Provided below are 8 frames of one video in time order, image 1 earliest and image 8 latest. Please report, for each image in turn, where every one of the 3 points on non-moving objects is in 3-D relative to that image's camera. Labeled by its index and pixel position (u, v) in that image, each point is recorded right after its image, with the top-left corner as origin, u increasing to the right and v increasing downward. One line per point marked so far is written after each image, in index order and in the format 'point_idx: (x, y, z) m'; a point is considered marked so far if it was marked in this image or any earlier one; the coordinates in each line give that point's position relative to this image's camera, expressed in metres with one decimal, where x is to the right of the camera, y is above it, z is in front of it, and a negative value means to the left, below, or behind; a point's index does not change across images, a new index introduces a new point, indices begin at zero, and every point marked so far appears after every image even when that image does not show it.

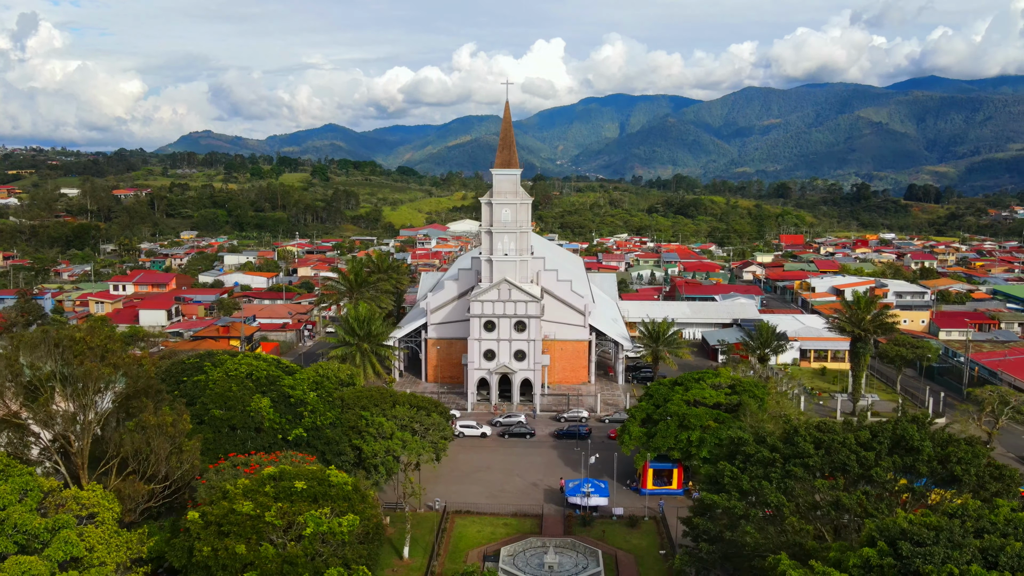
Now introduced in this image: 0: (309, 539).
0: (-3.1, -3.7, +14.5) m
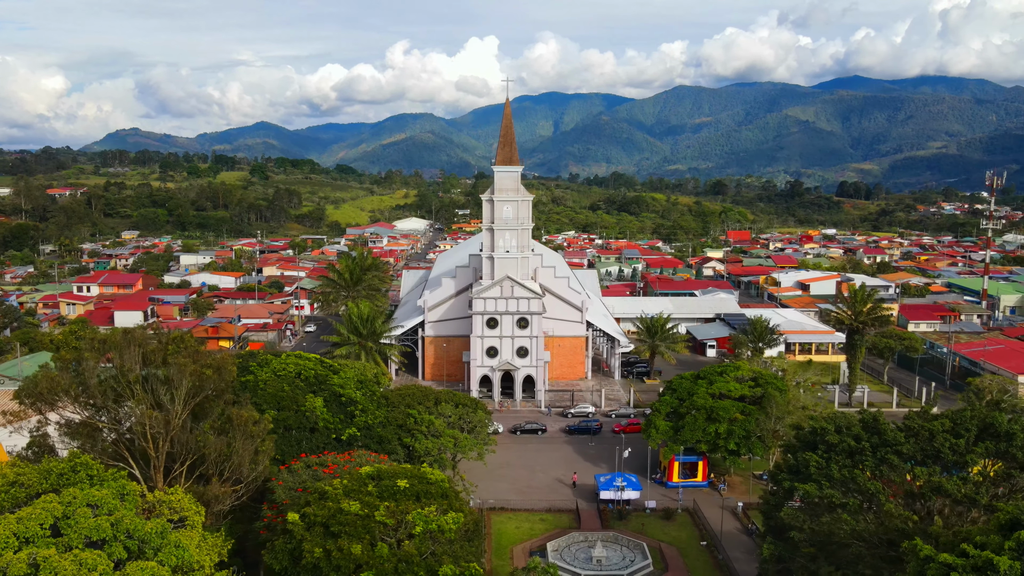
0: (-1.4, -3.6, +14.4) m
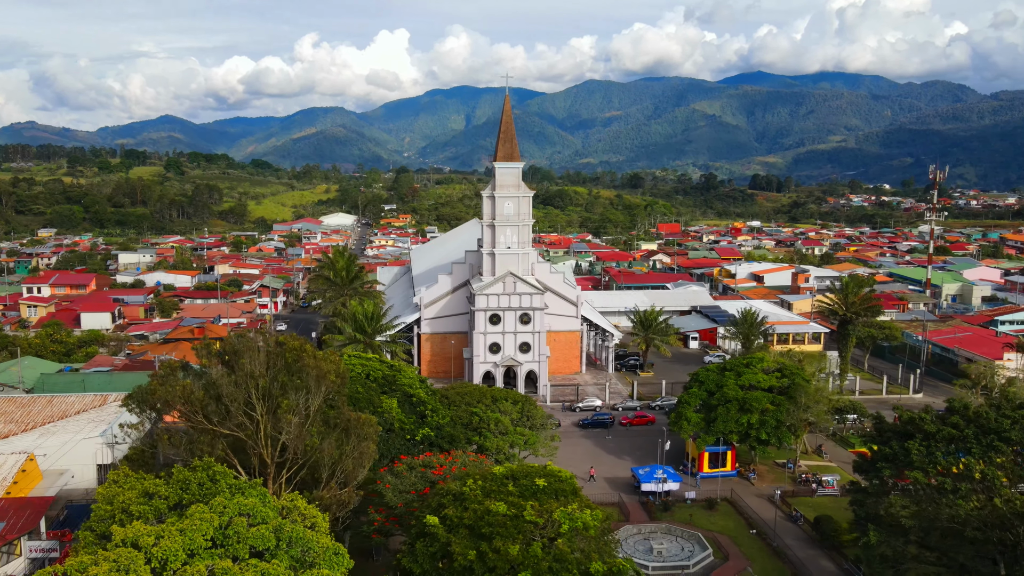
0: (+0.8, -3.6, +14.5) m
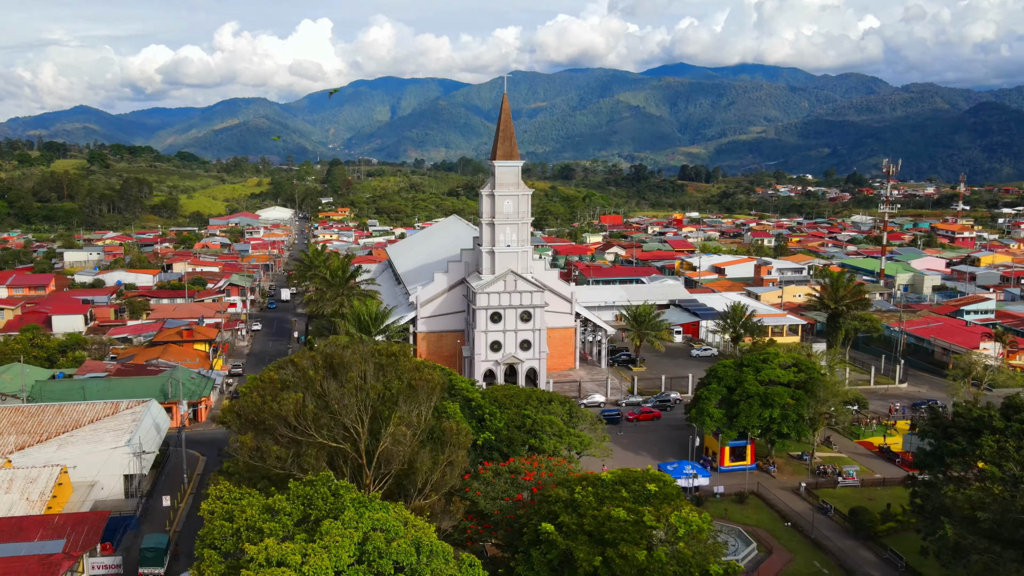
0: (+2.6, -3.7, +14.7) m
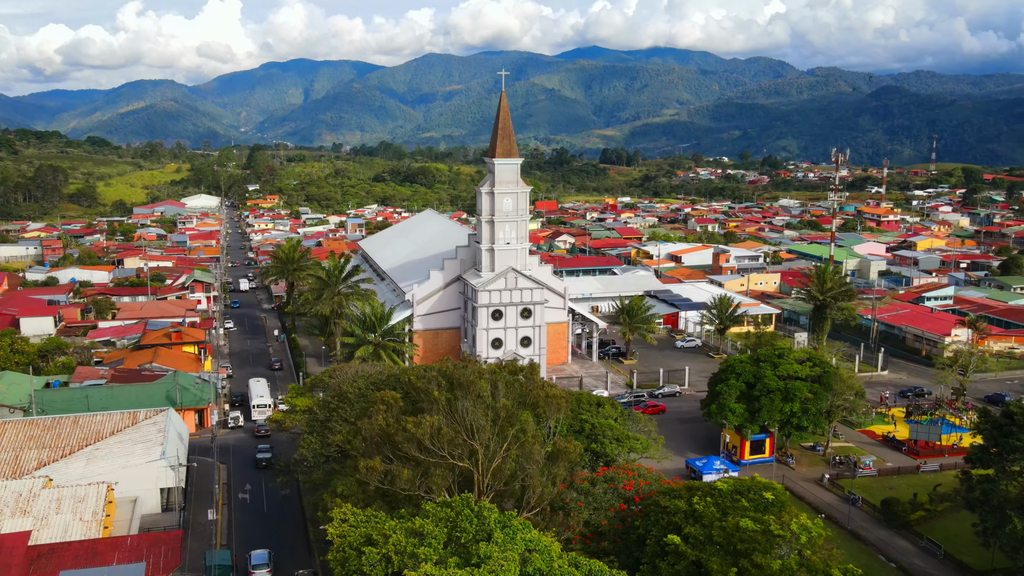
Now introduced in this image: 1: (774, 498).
0: (+4.6, -4.0, +15.2) m
1: (+4.2, -3.4, +16.0) m
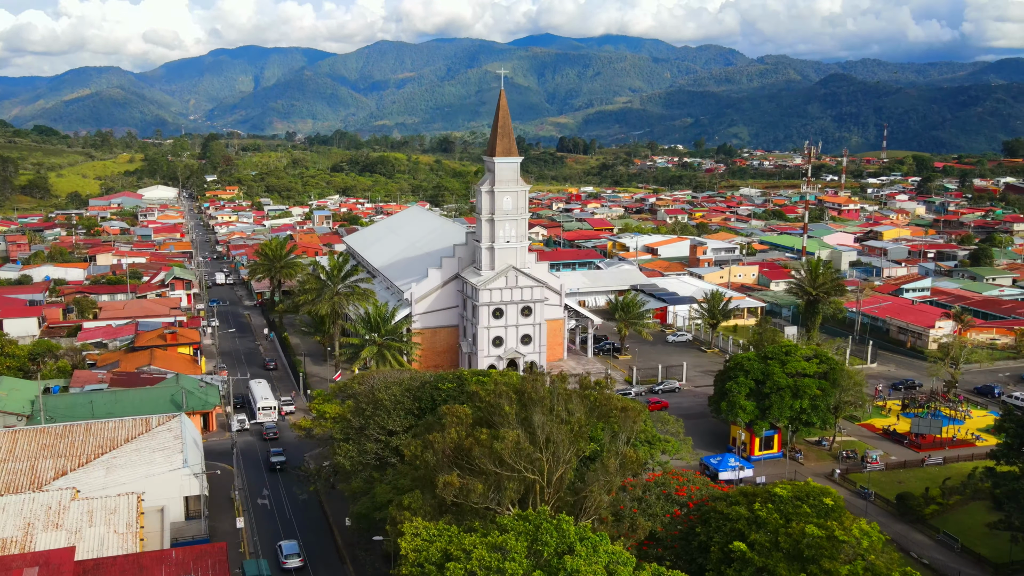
0: (+5.7, -4.2, +15.6) m
1: (+5.3, -3.6, +16.4) m
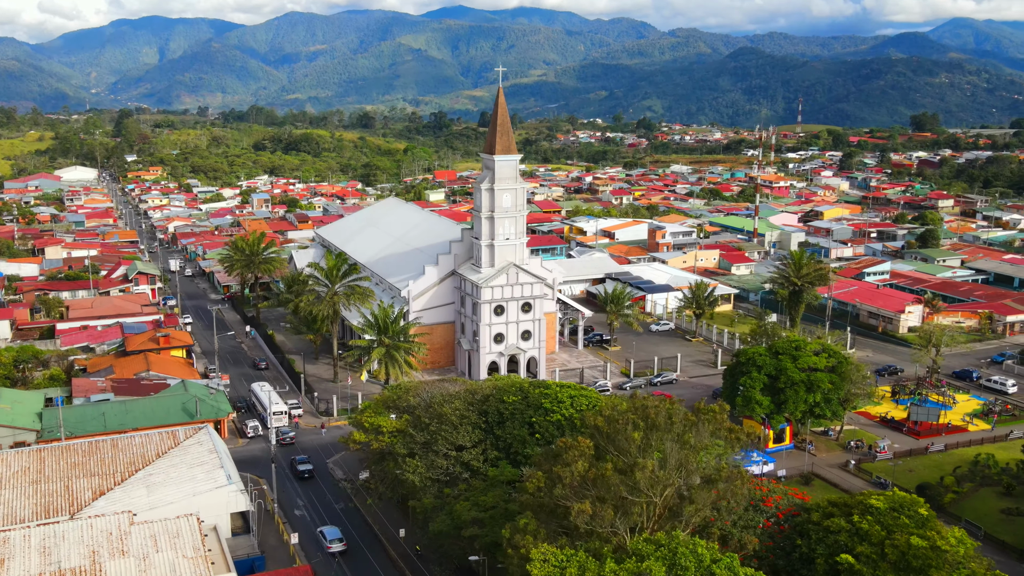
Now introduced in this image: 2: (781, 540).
0: (+7.7, -4.5, +16.6) m
1: (+7.2, -3.9, +17.3) m
2: (+4.8, -4.5, +17.9) m
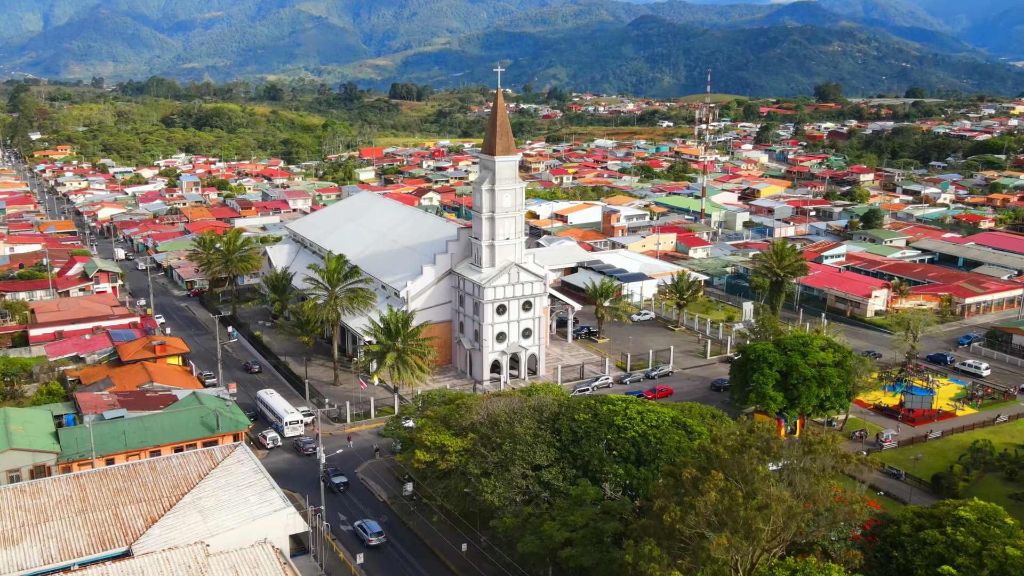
0: (+9.9, -5.0, +17.9) m
1: (+9.3, -4.4, +18.5) m
2: (+6.9, -5.0, +19.0) m
